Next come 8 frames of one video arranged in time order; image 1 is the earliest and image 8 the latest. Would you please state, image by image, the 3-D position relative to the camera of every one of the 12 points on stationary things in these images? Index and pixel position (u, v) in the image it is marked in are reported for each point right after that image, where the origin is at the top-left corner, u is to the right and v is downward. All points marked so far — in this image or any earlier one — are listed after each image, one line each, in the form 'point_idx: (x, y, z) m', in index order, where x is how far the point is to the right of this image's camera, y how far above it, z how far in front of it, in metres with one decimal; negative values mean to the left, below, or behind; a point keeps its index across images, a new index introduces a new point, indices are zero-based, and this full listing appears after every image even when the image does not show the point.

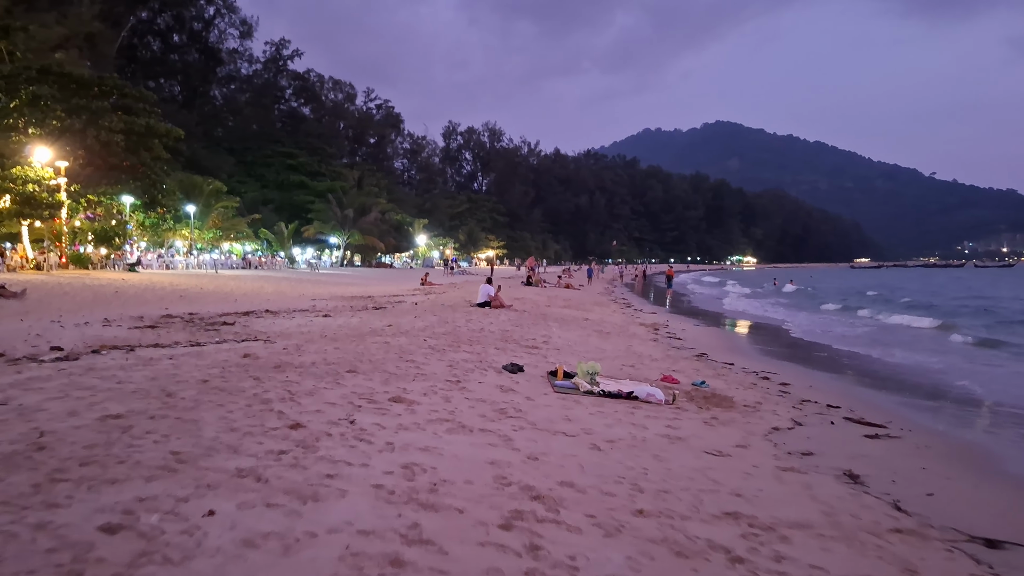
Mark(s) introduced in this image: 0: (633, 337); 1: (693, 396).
0: (+1.9, -0.8, +14.3) m
1: (+1.6, -0.9, +7.7) m
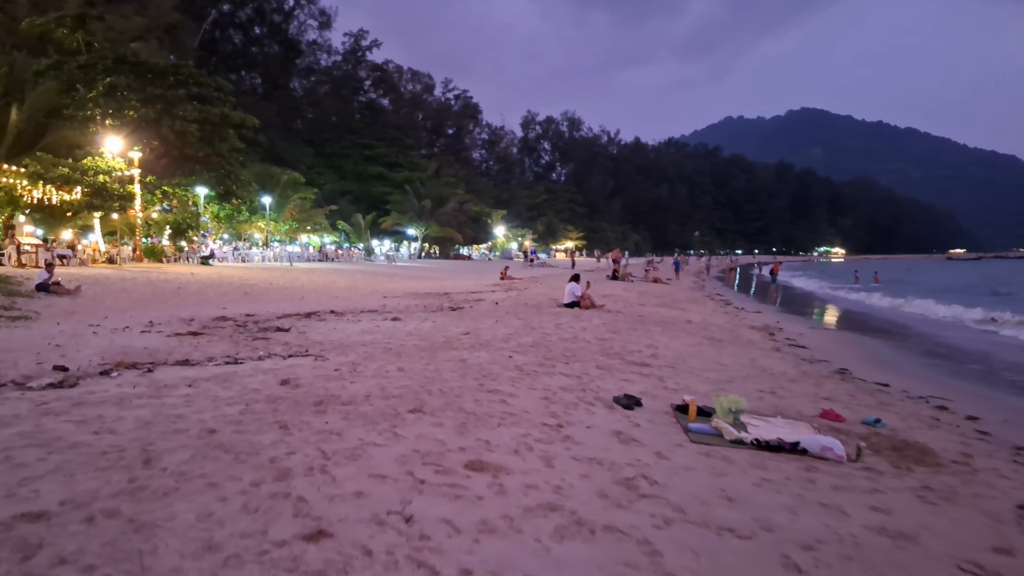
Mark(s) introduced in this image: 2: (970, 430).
0: (+3.3, -0.8, +12.2) m
1: (+2.3, -1.0, +5.6) m
2: (+3.6, -1.1, +7.0) m
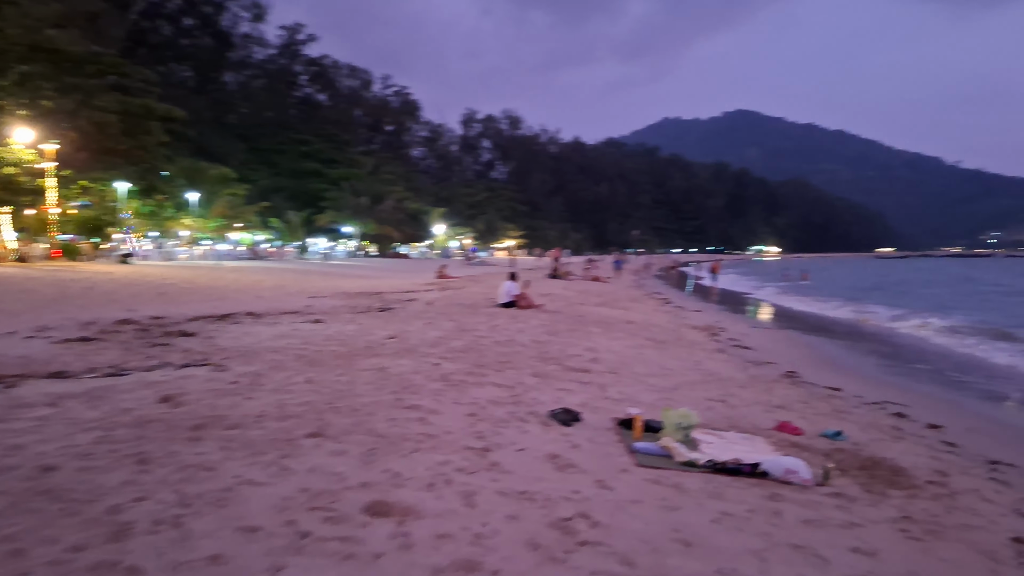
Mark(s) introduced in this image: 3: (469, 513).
0: (+2.4, -0.8, +11.6) m
1: (+1.9, -1.0, +5.0) m
2: (+3.1, -1.1, +6.5) m
3: (-0.2, -0.9, +3.5) m
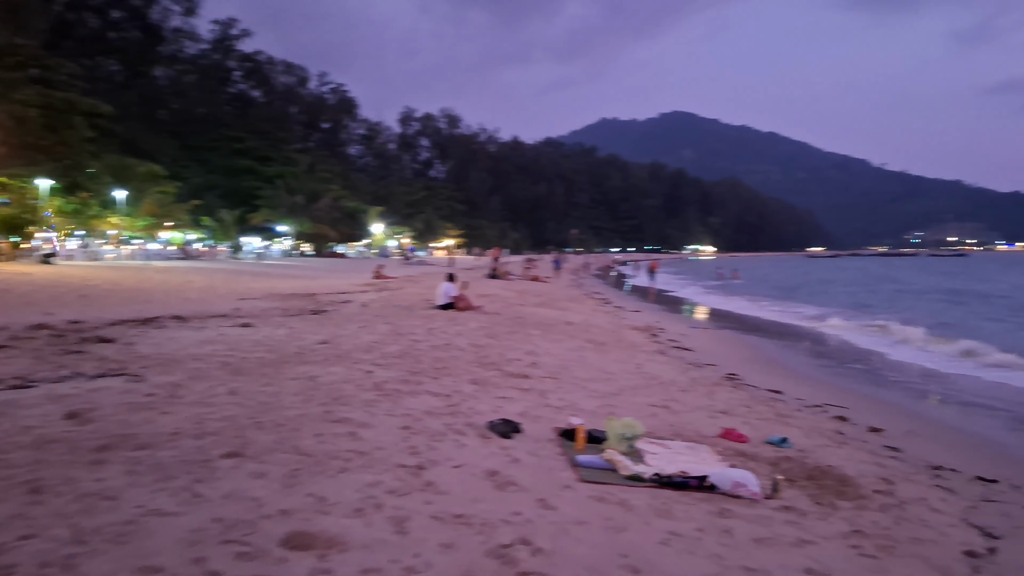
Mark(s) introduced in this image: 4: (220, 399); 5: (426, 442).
0: (+1.6, -0.8, +11.5) m
1: (+1.5, -1.0, +4.8) m
2: (+2.6, -1.1, +6.4) m
3: (-0.4, -0.9, +3.2) m
4: (-1.8, -0.7, +5.5) m
5: (-0.5, -0.8, +4.8) m
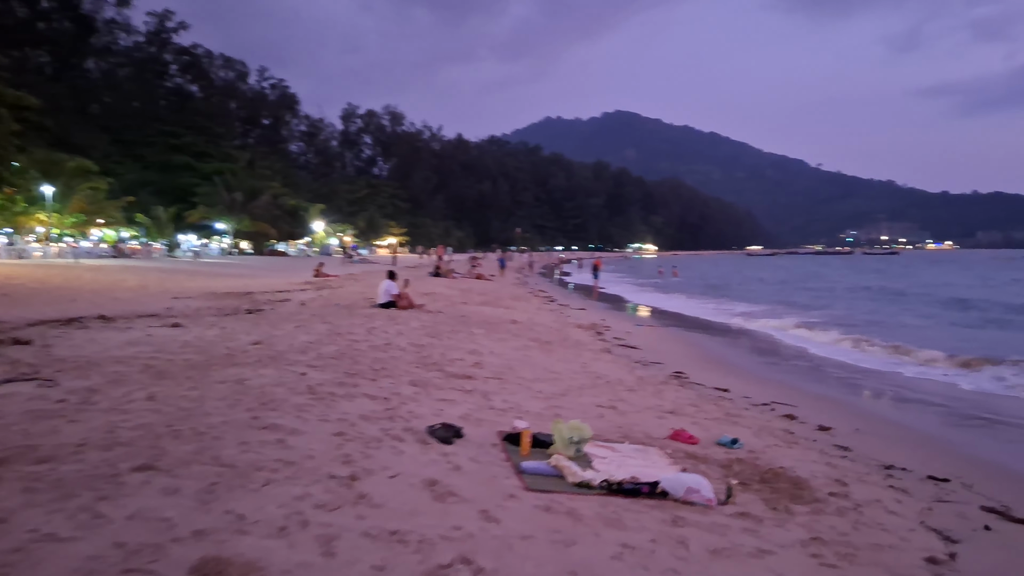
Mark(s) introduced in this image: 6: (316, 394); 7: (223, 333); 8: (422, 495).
0: (+0.9, -0.8, +11.3) m
1: (+1.2, -1.0, +4.6) m
2: (+2.2, -1.1, +6.3) m
3: (-0.6, -0.9, +2.9) m
4: (-2.2, -0.7, +5.1) m
5: (-0.8, -0.8, +4.5) m
6: (-1.3, -0.7, +5.8) m
7: (-3.1, -0.5, +9.6) m
8: (-0.4, -0.9, +3.8) m
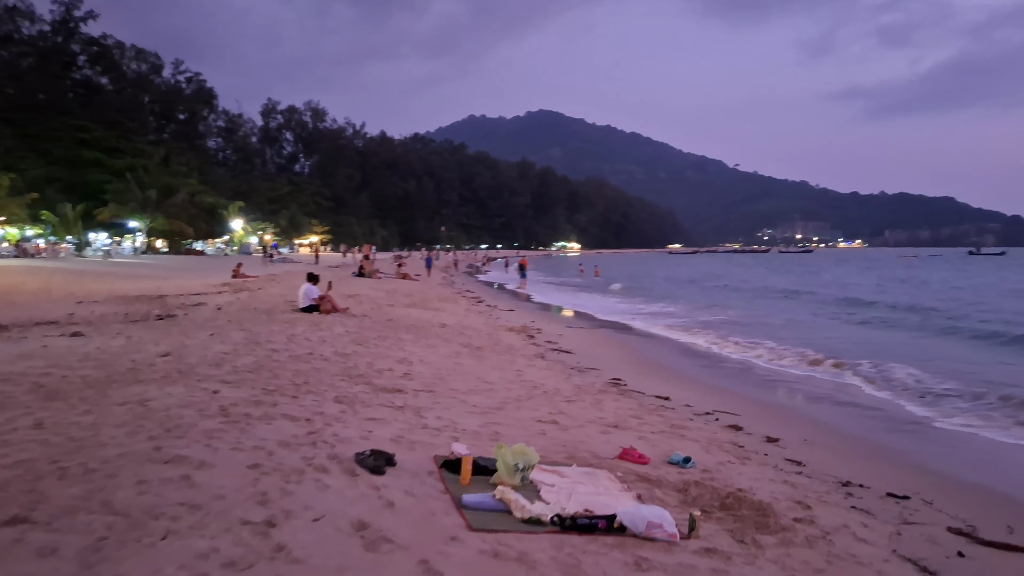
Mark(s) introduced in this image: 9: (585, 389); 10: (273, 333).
0: (0.0, -0.8, +10.8) m
1: (+0.9, -1.1, +4.3) m
2: (+1.8, -1.1, +6.0) m
3: (-0.7, -1.0, +2.4) m
4: (-2.5, -0.7, +4.5) m
5: (-1.0, -0.9, +3.9) m
6: (-1.7, -0.7, +5.2) m
7: (-3.8, -0.5, +8.9) m
8: (-0.6, -0.9, +3.3) m
9: (+0.7, -1.0, +8.5) m
10: (-2.8, -0.5, +10.2) m
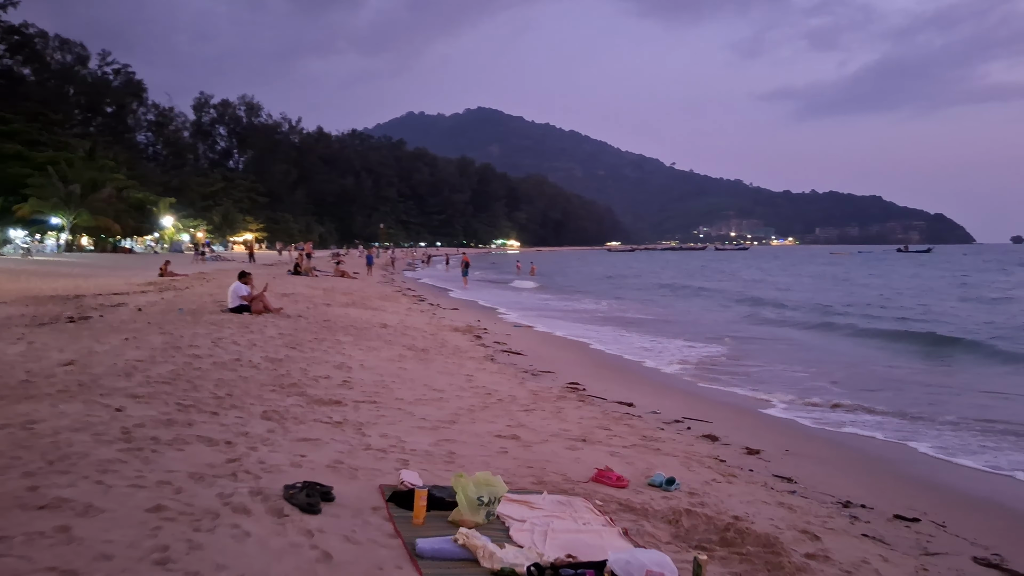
0: (-0.6, -0.8, +10.1) m
1: (+0.8, -1.0, +3.6) m
2: (+1.5, -1.1, +5.3) m
3: (-0.7, -1.0, +1.6) m
4: (-2.6, -0.7, +3.6) m
5: (-1.1, -0.9, +3.1) m
6: (-1.9, -0.7, +4.4) m
7: (-4.3, -0.5, +7.9) m
8: (-0.7, -0.9, +2.5) m
9: (+0.3, -0.9, +7.8) m
10: (-3.3, -0.5, +9.3) m
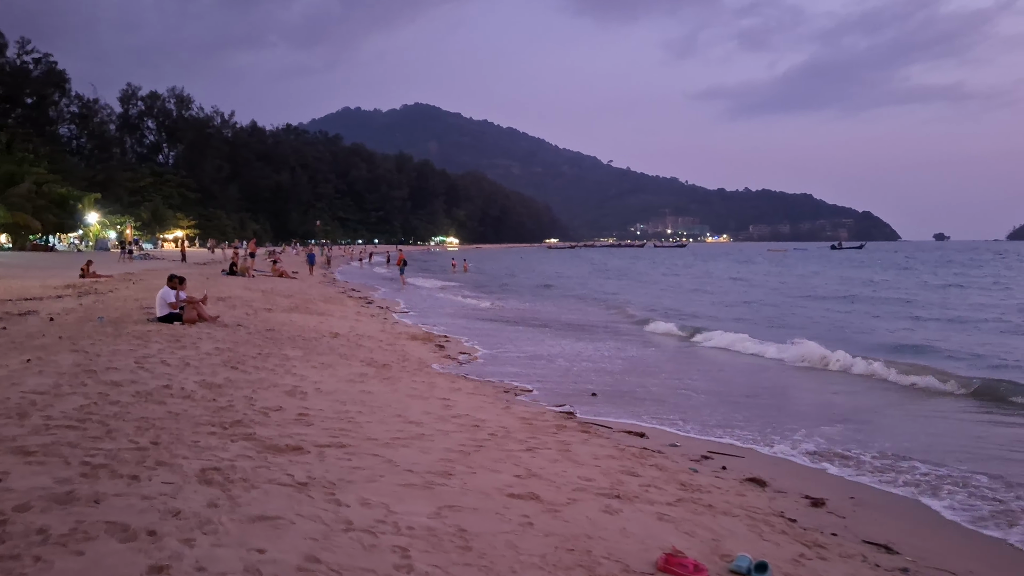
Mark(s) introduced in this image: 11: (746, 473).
0: (-0.8, -0.9, +8.8) m
1: (+1.0, -1.1, +2.4) m
2: (+1.6, -1.2, +4.2) m
3: (-0.4, -1.0, +0.3) m
4: (-2.4, -0.8, +2.1) m
5: (-0.9, -1.0, +1.8) m
6: (-1.7, -0.8, +3.0) m
7: (-4.3, -0.6, +6.3) m
8: (-0.4, -1.0, +1.2) m
9: (+0.2, -1.0, +6.6) m
10: (-3.5, -0.6, +7.8) m
11: (+1.5, -1.2, +5.6) m
